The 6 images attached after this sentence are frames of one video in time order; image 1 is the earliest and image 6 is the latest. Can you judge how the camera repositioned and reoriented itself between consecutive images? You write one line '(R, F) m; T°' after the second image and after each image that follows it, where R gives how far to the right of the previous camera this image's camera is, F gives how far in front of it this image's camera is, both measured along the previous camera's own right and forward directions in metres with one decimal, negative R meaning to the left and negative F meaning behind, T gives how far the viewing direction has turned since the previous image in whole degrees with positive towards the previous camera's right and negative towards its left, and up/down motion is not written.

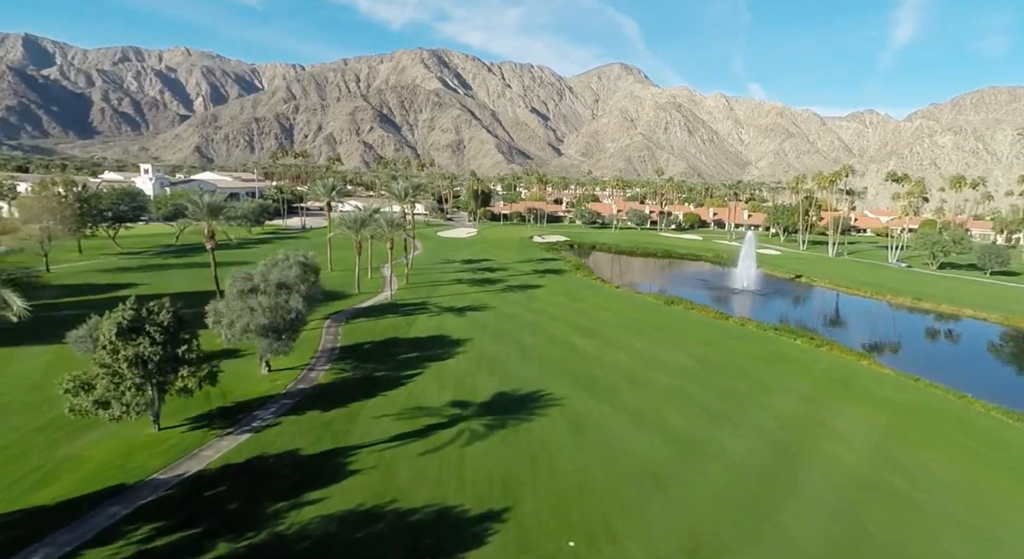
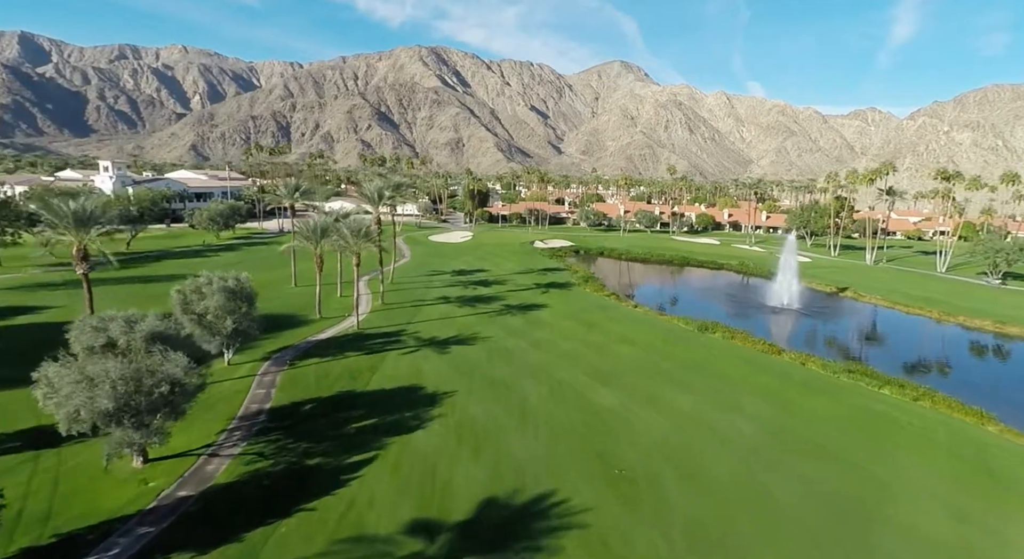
(+0.2, +9.5) m; 0°
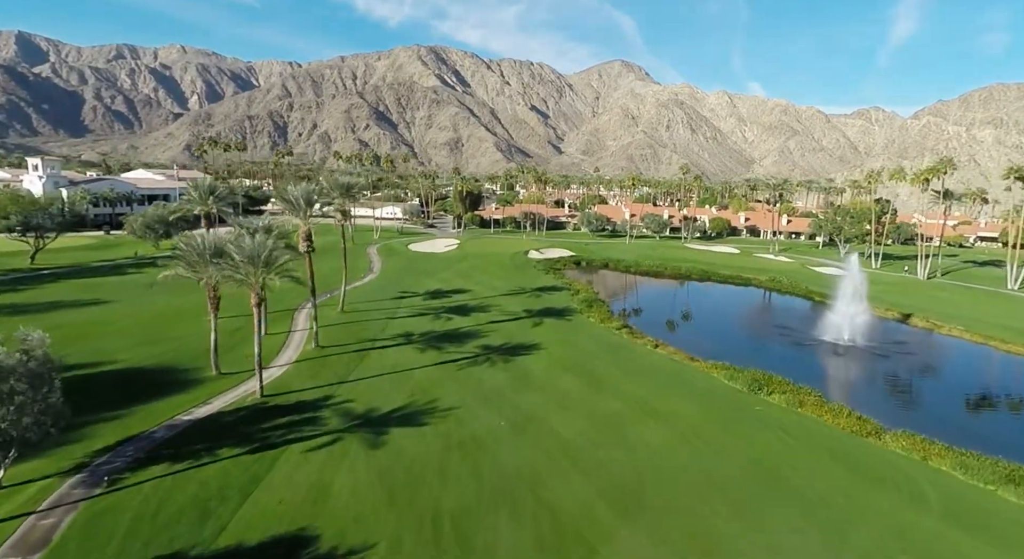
(+1.3, +11.8) m; 0°
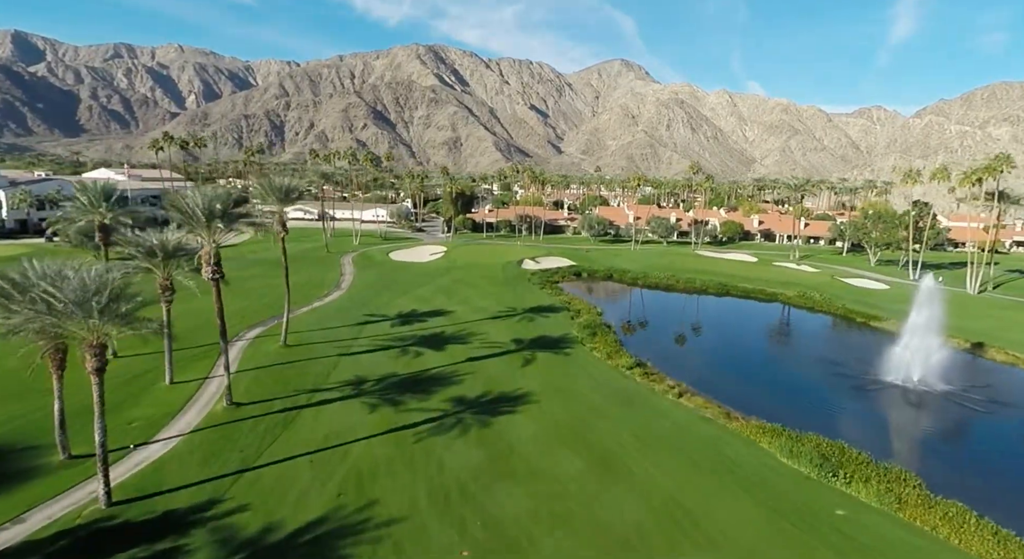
(+0.9, +8.5) m; 0°
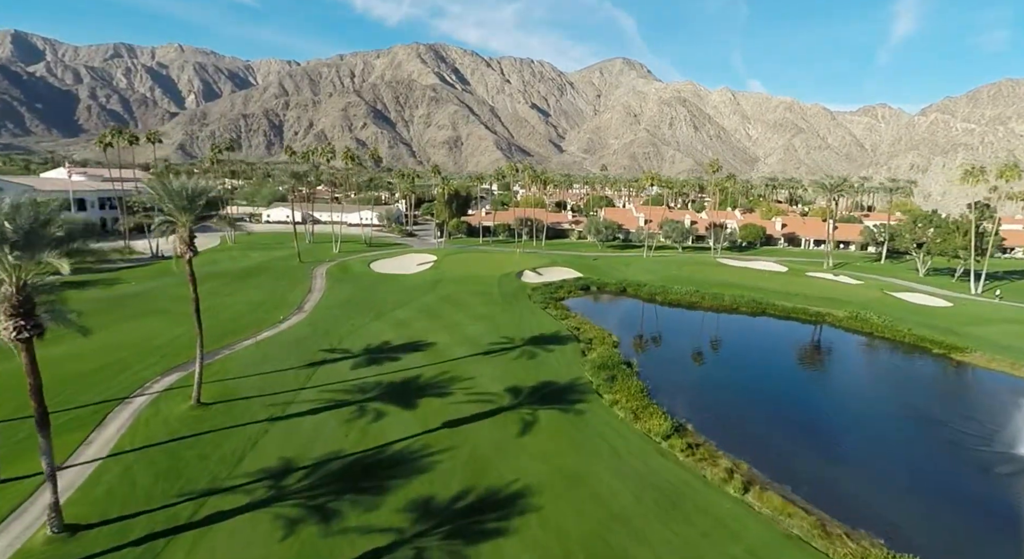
(+0.4, +9.1) m; 0°
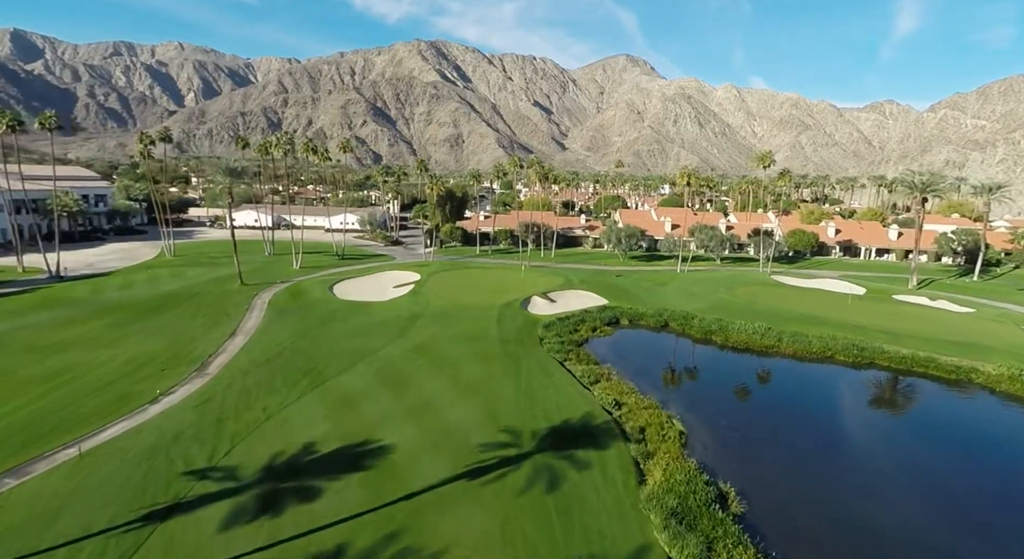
(-0.1, +14.8) m; 0°
